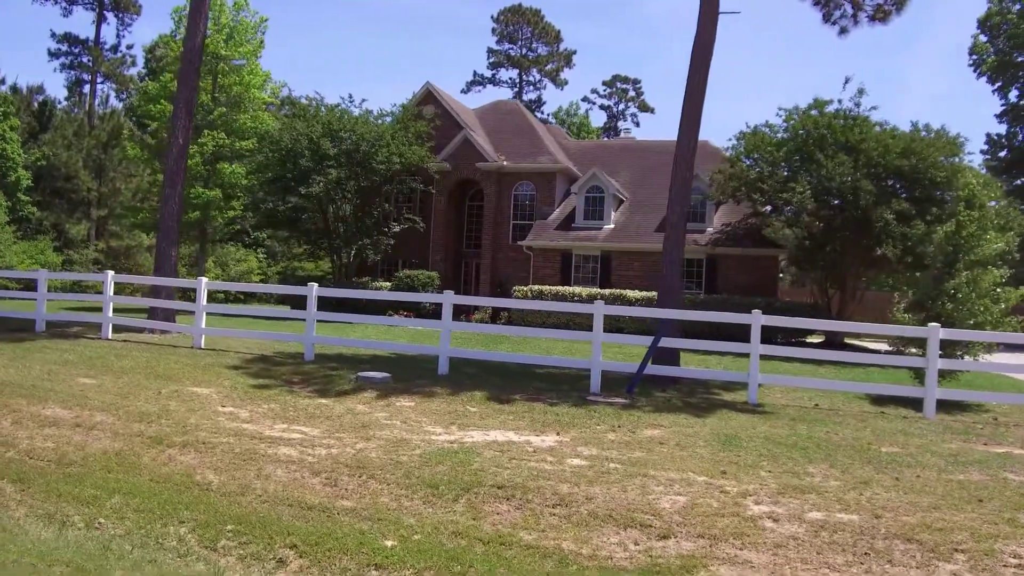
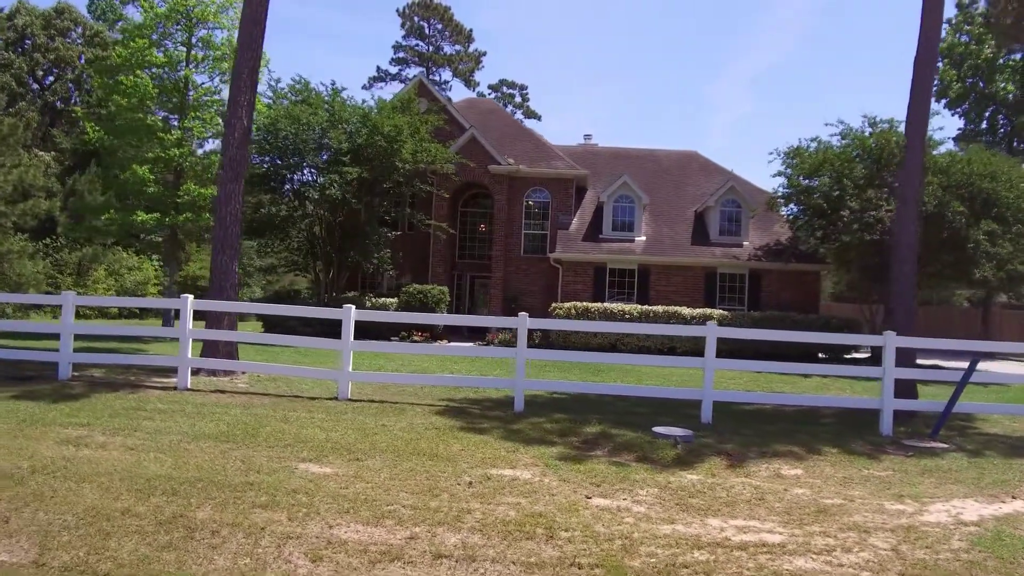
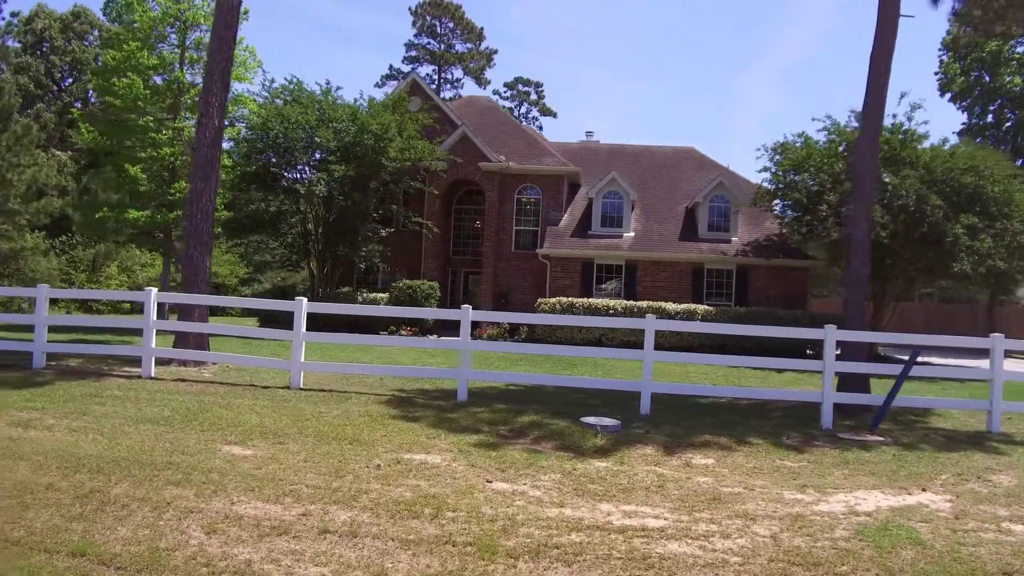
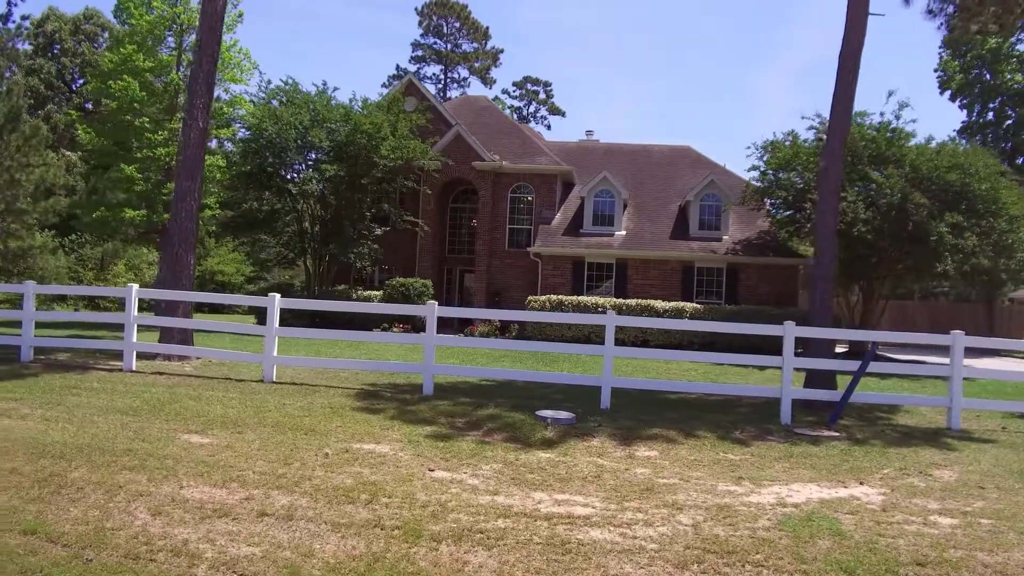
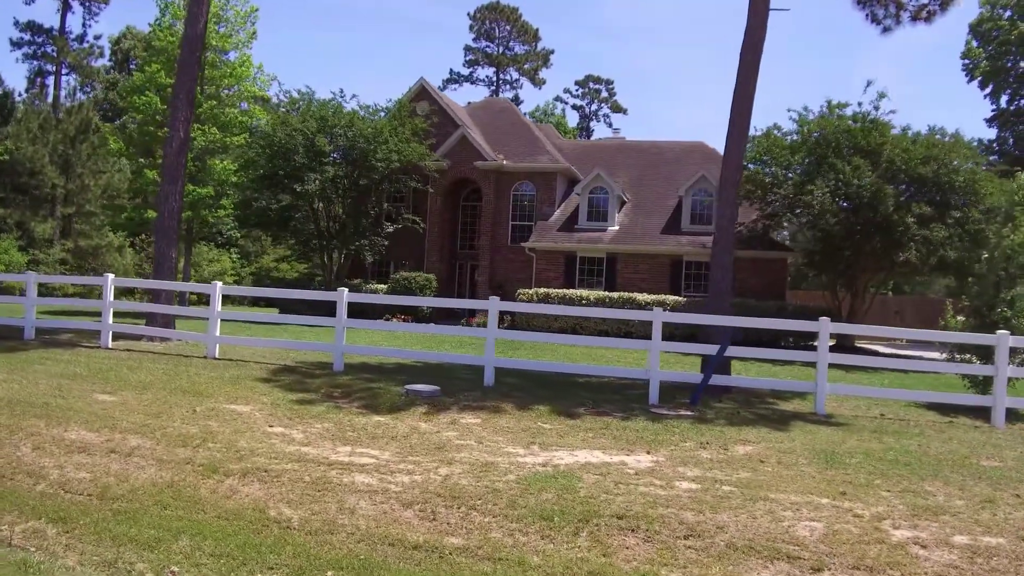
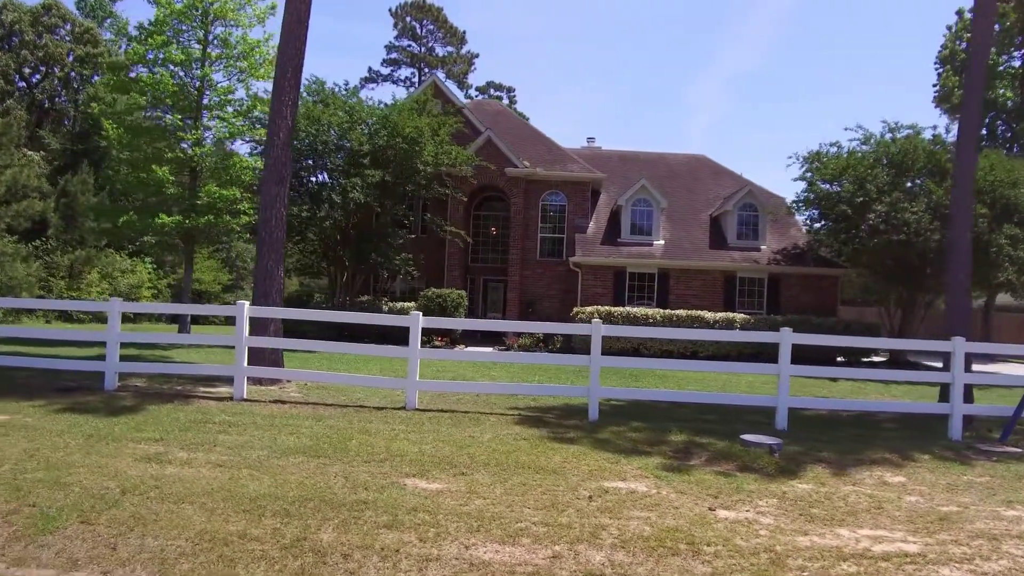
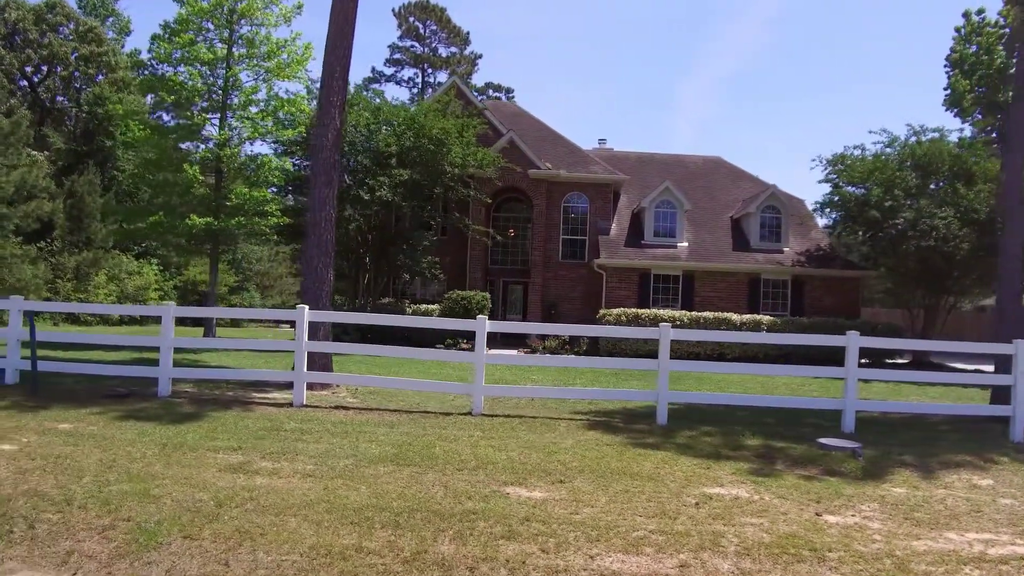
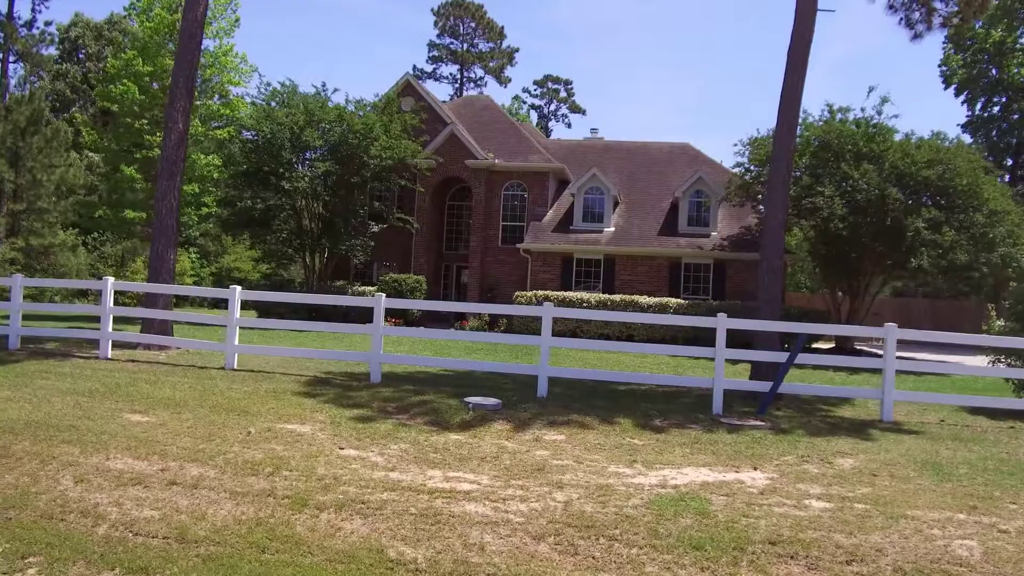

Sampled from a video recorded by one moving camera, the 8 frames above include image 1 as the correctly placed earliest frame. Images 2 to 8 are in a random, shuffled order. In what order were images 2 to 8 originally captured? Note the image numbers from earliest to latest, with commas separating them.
5, 8, 4, 3, 2, 6, 7
